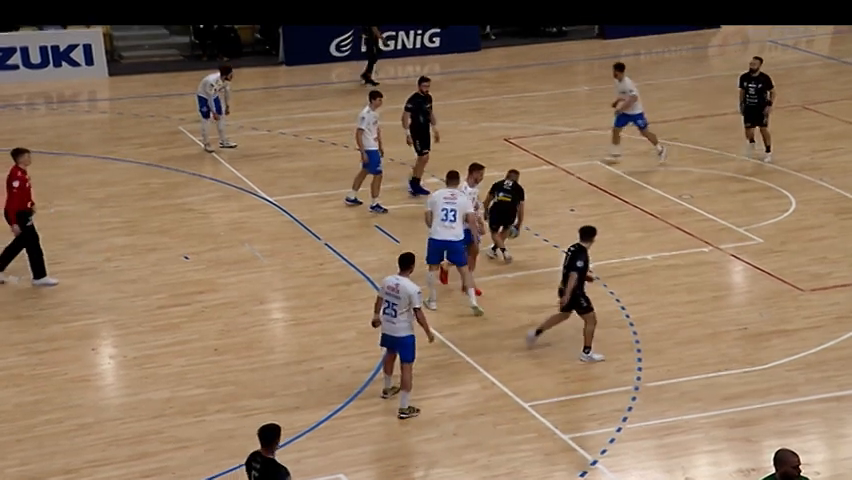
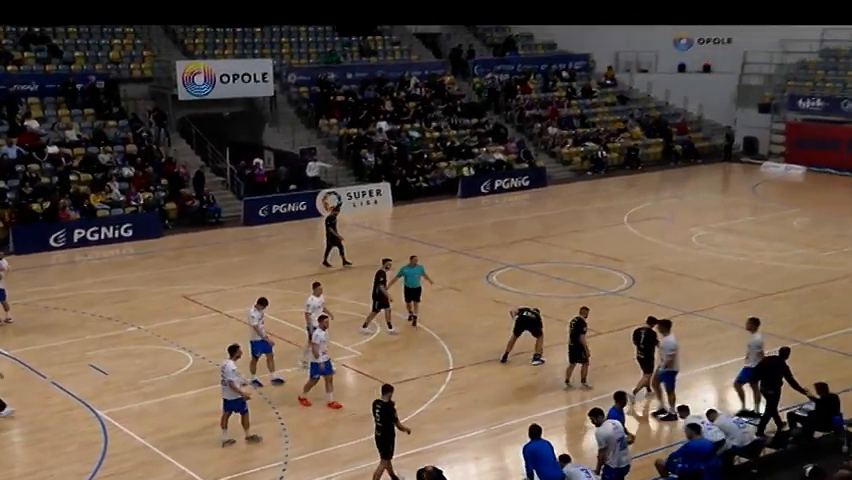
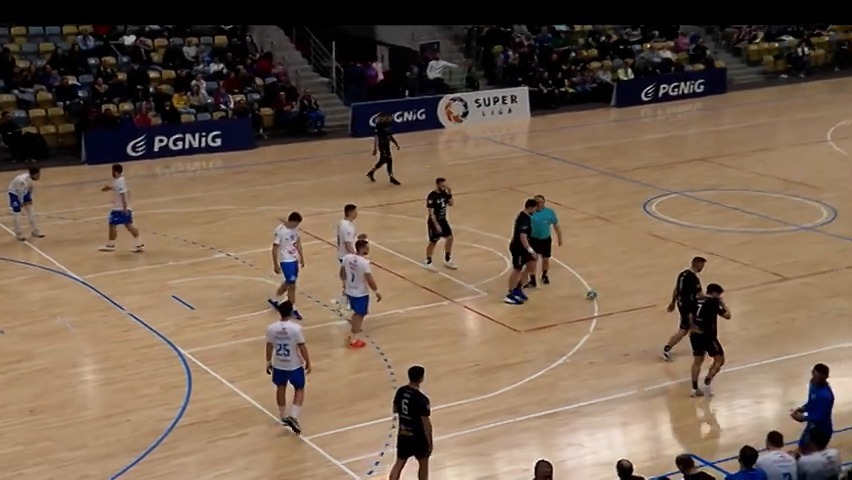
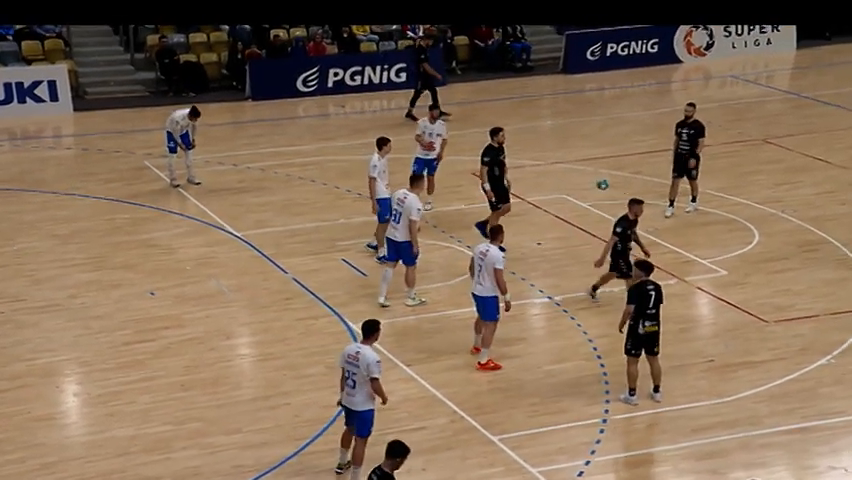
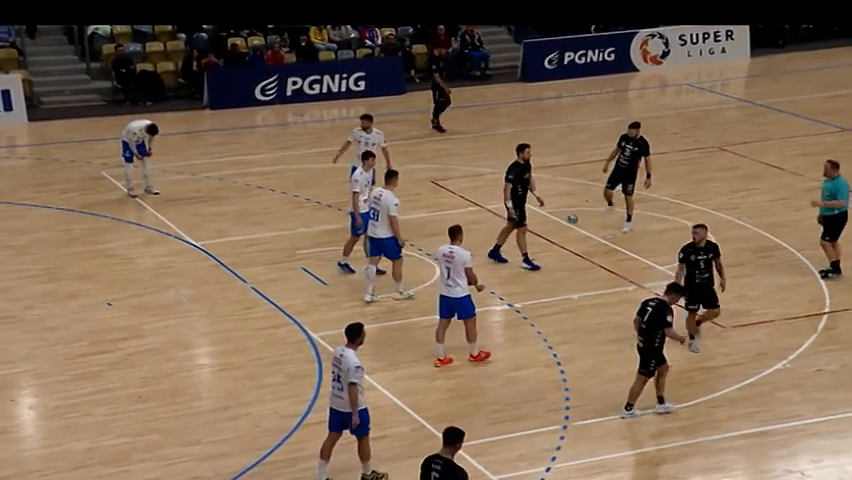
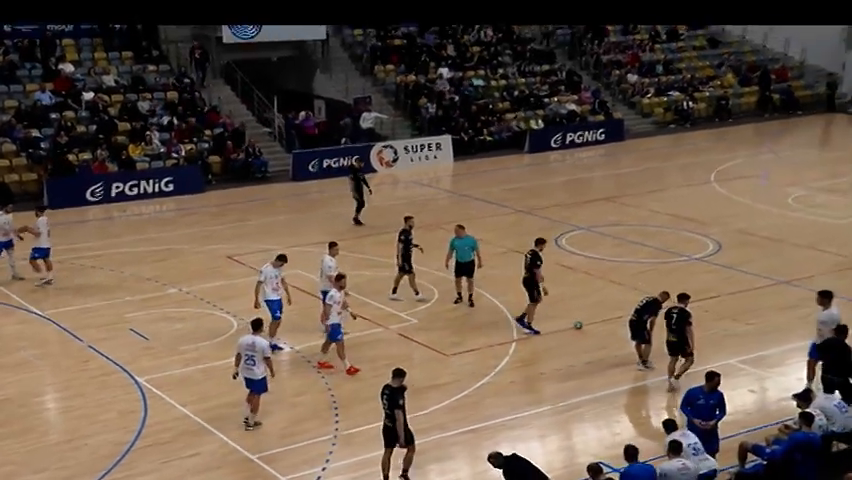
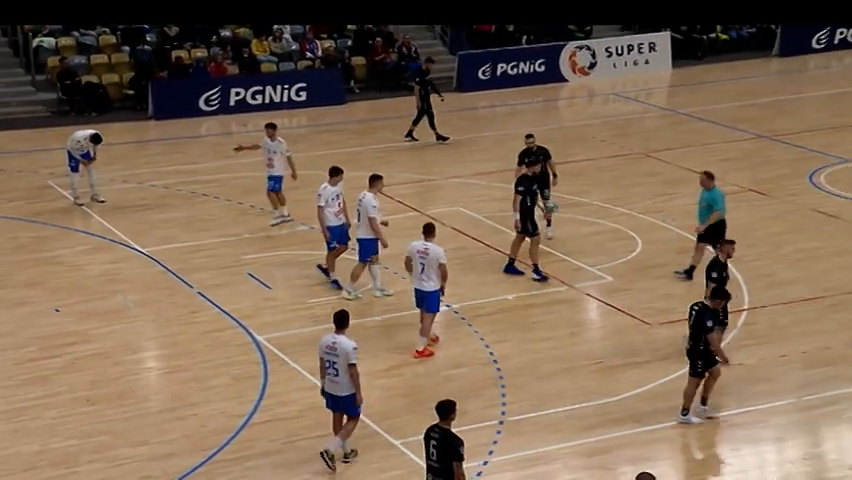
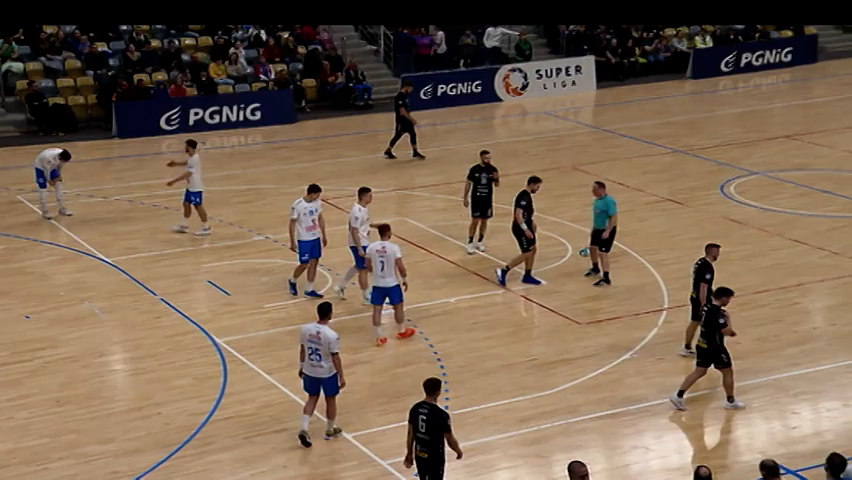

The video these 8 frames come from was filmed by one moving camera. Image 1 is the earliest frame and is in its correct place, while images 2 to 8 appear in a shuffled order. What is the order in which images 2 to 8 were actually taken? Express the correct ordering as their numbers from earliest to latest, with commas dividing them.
4, 5, 7, 8, 3, 6, 2
